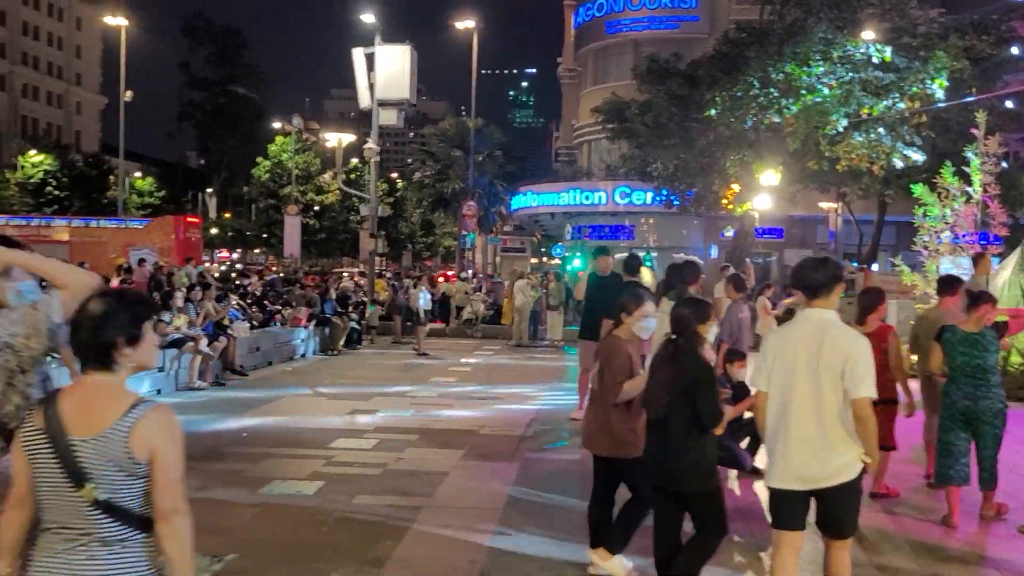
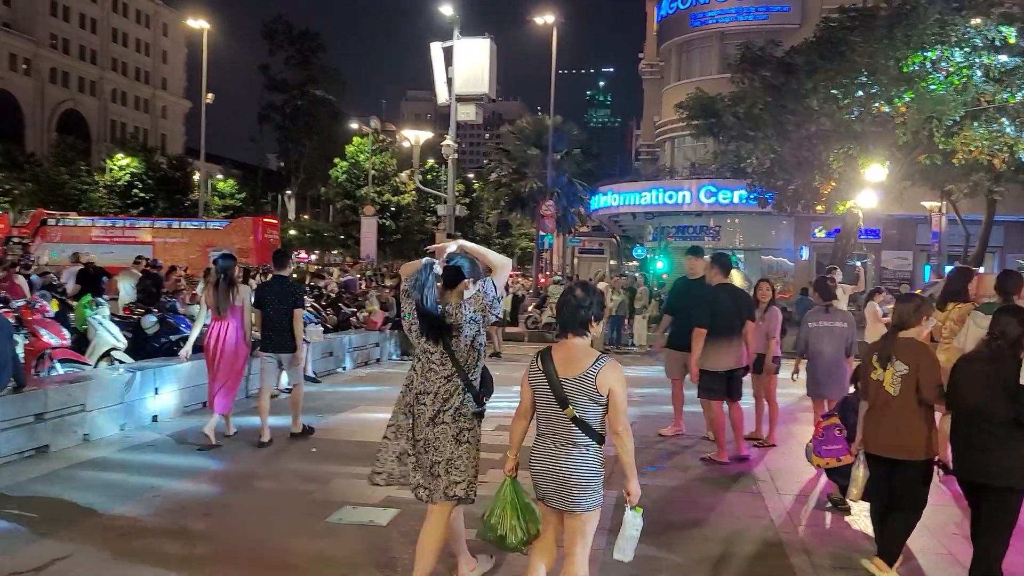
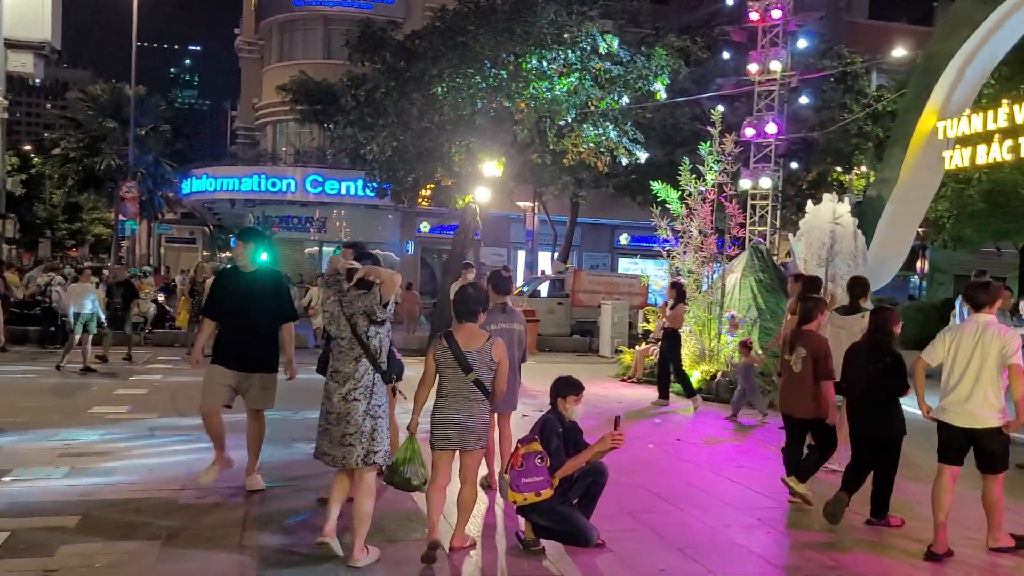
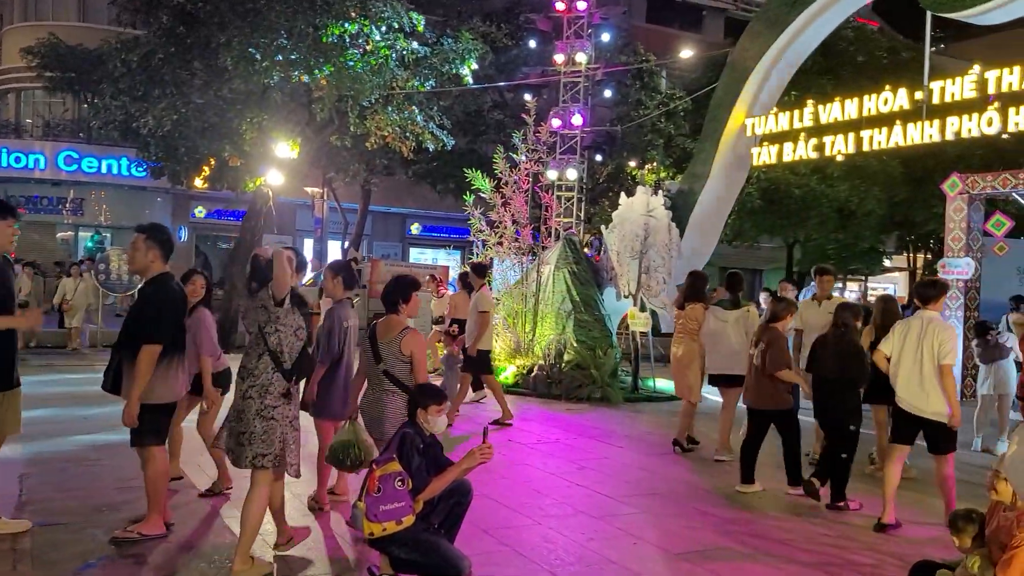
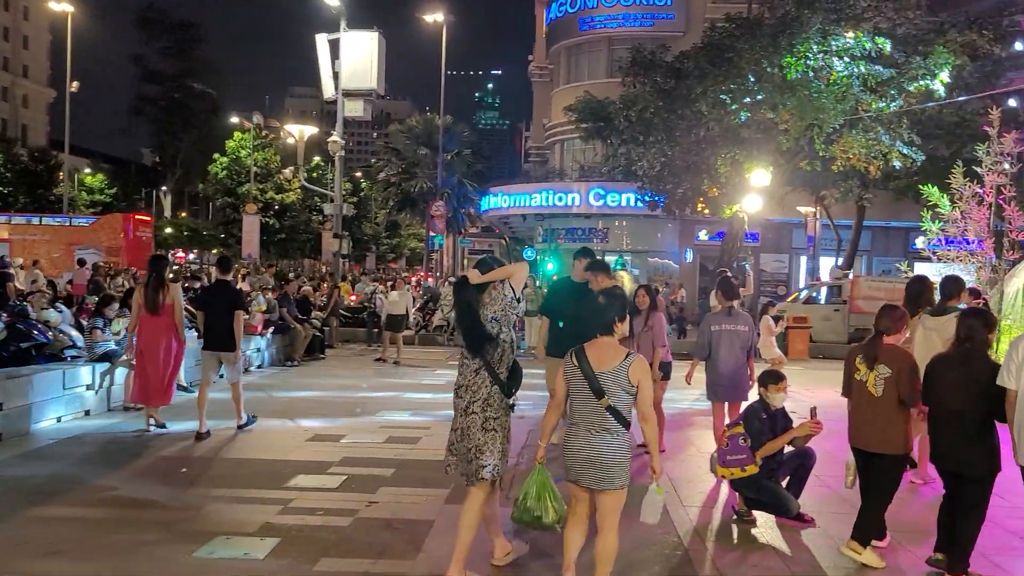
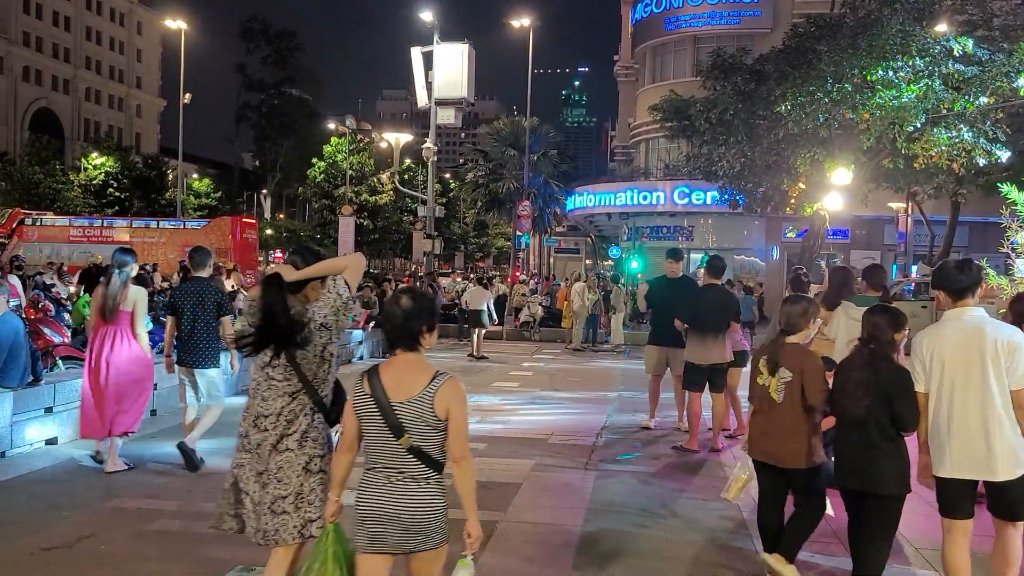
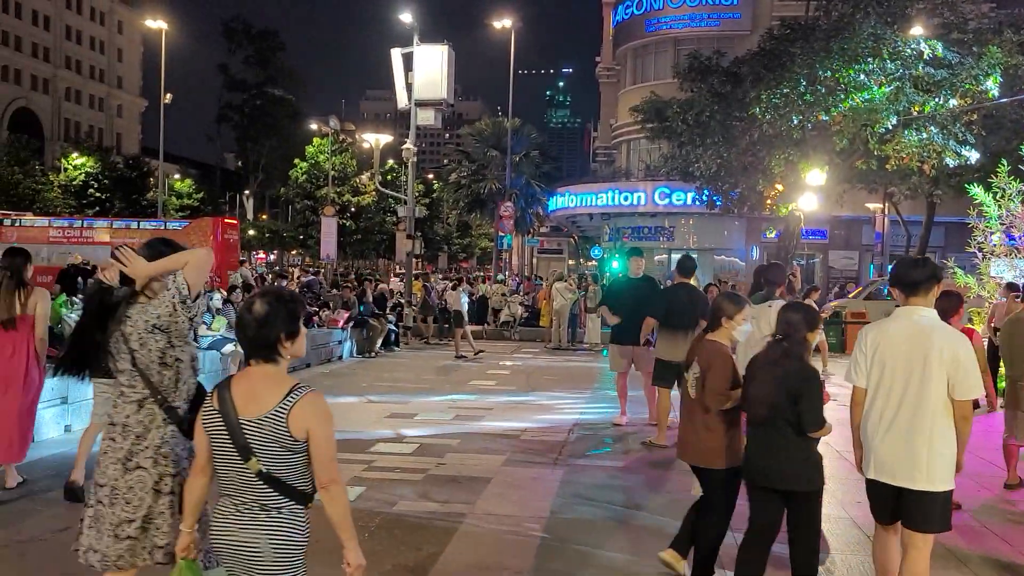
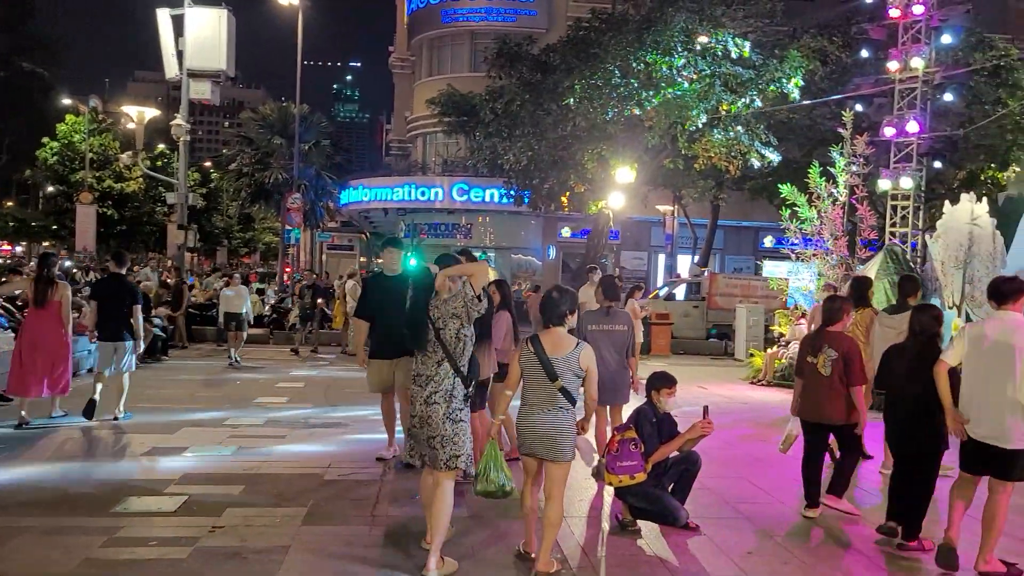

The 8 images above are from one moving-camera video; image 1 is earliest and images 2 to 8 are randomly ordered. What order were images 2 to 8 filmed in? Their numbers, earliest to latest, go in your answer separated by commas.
7, 6, 2, 5, 8, 3, 4
